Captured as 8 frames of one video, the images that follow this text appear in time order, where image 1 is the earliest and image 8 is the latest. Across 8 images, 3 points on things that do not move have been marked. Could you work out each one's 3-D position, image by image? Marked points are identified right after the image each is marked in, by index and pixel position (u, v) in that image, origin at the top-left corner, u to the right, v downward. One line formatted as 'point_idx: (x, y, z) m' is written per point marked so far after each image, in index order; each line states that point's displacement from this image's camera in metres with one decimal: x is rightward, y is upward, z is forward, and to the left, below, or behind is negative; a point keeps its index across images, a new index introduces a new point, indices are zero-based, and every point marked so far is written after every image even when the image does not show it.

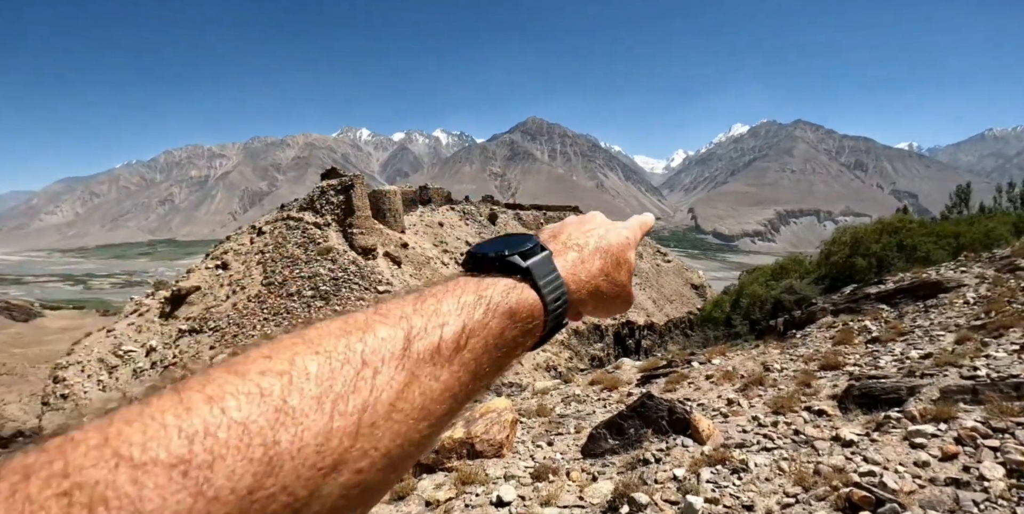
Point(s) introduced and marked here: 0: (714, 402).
0: (+6.0, -4.2, +18.9) m
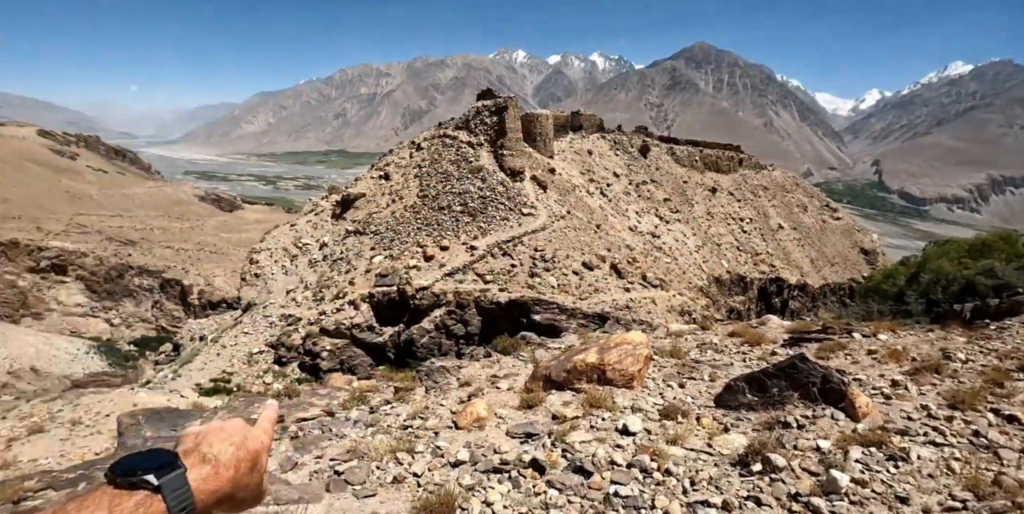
0: (+9.7, -3.7, +16.7) m
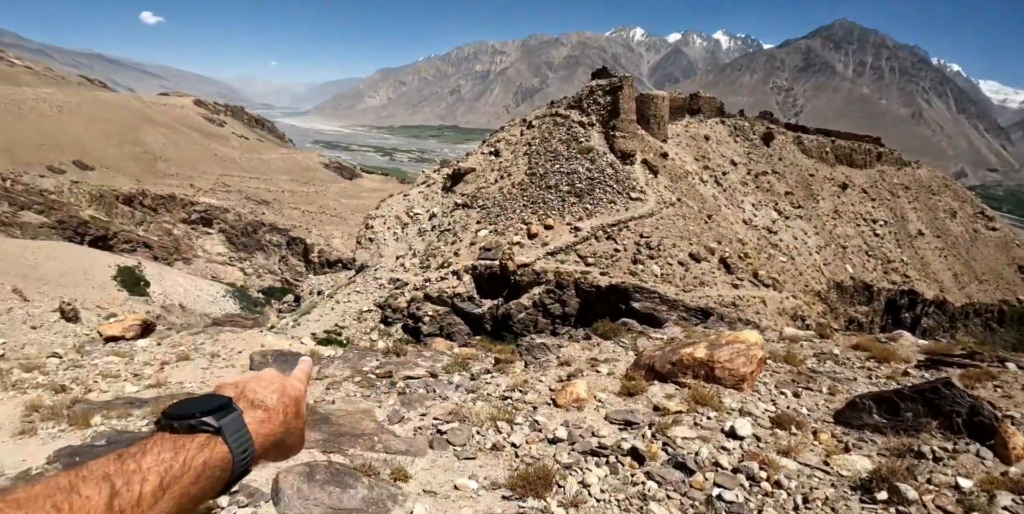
0: (+11.7, -4.6, +13.8) m
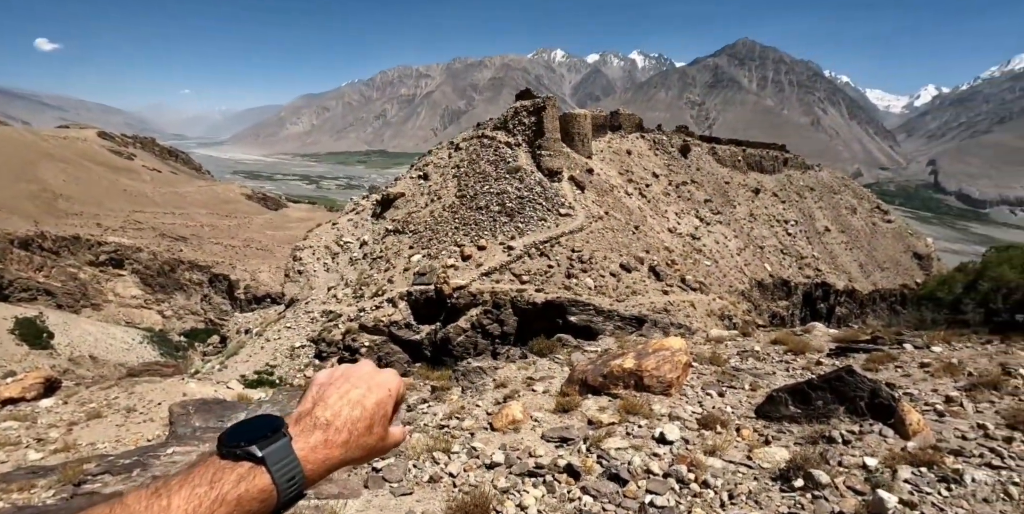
0: (+10.4, -3.8, +15.4) m
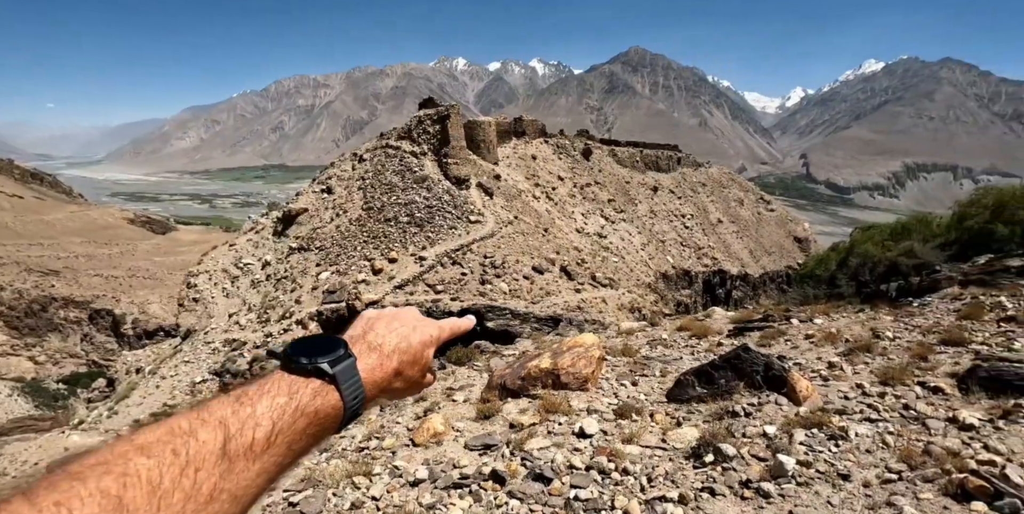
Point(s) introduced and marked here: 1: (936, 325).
0: (+8.5, -3.1, +17.7) m
1: (+13.1, -2.2, +19.5) m
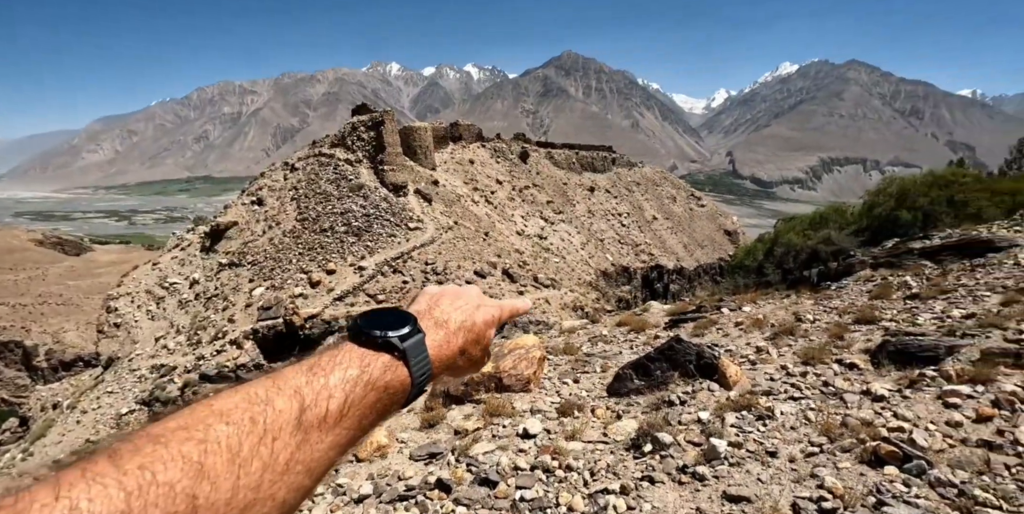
0: (+6.9, -2.8, +18.9) m
1: (+11.3, -1.6, +21.0) m
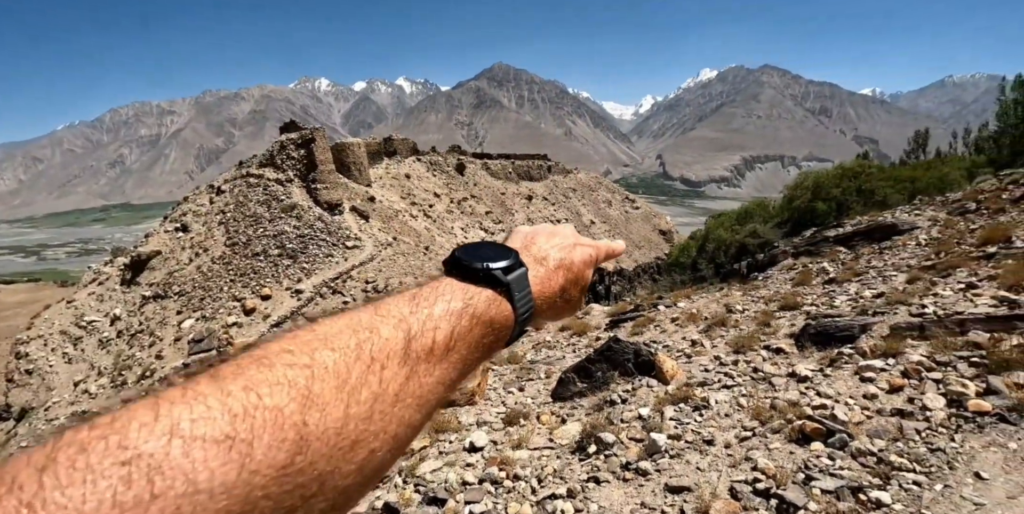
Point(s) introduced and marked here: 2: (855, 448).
0: (+5.1, -2.6, +19.5) m
1: (+9.2, -1.3, +22.1) m
2: (+4.5, -2.5, +8.3) m
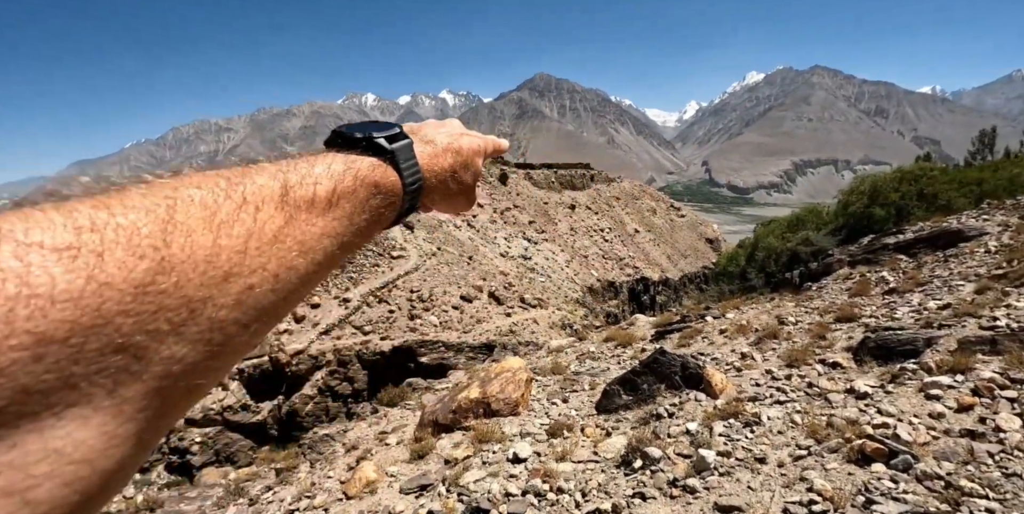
0: (+6.3, -2.9, +18.8) m
1: (+10.6, -1.6, +21.0) m
2: (+4.9, -2.6, +7.6) m
